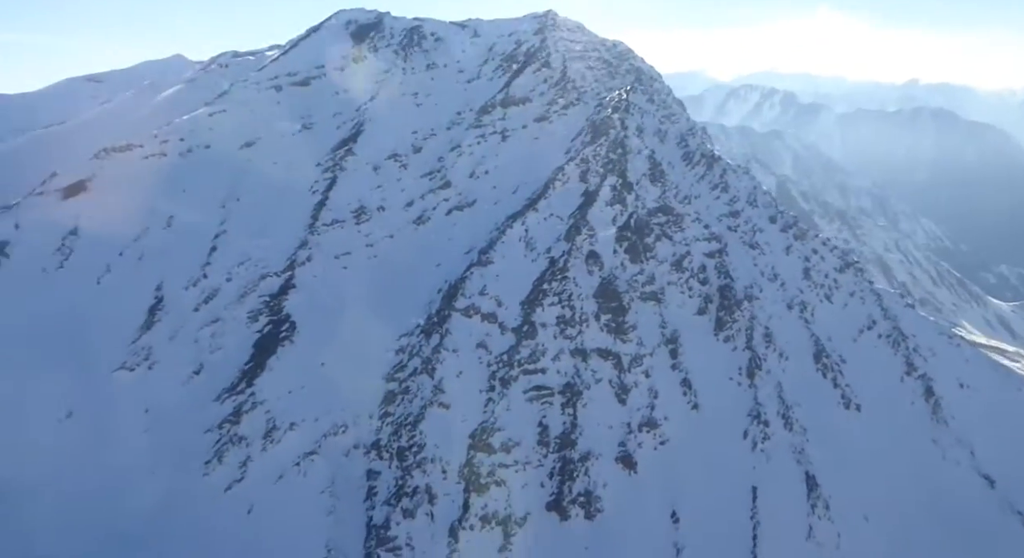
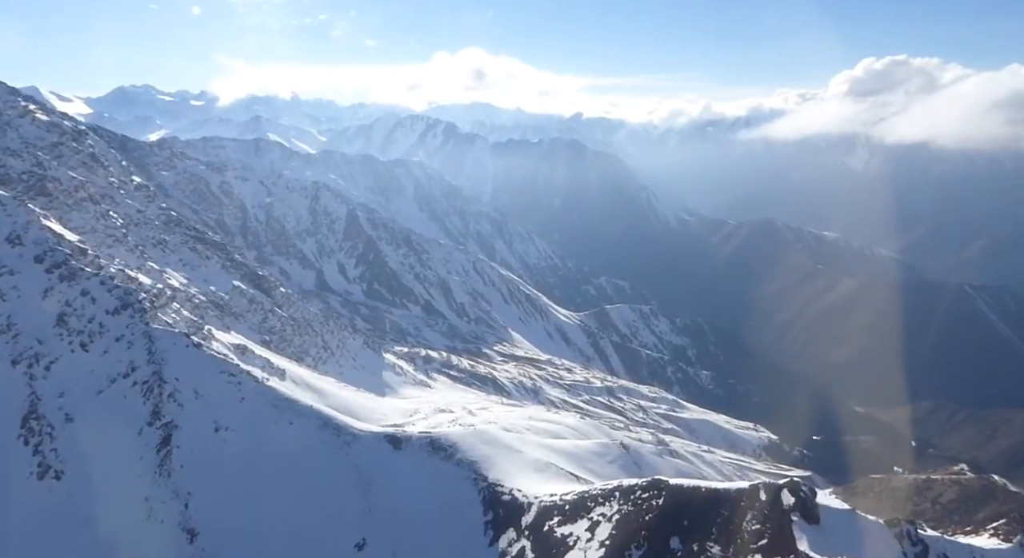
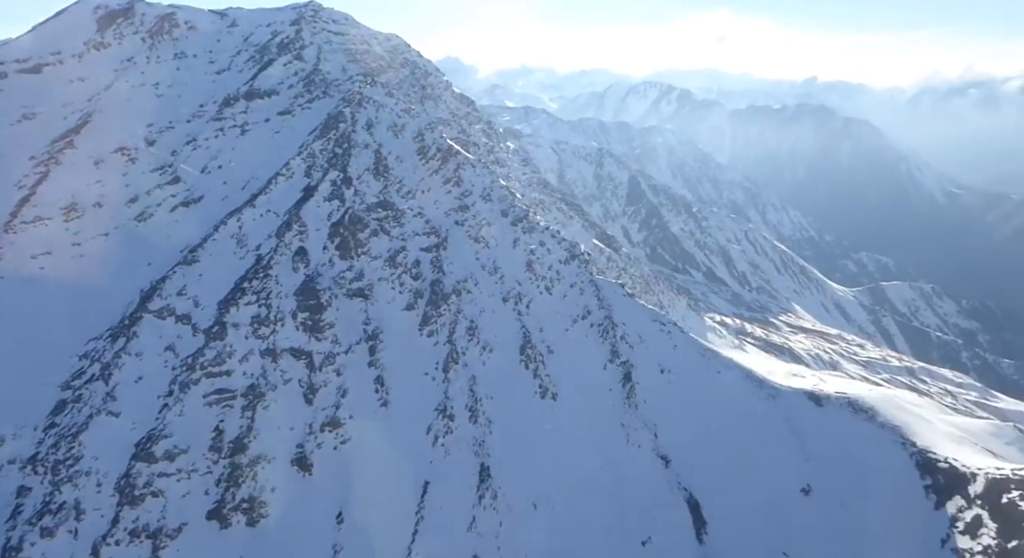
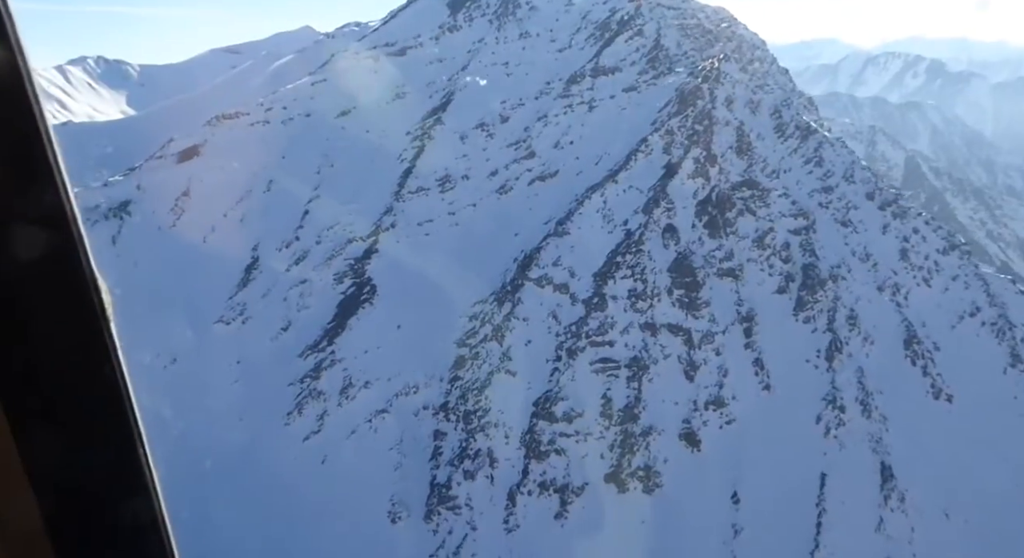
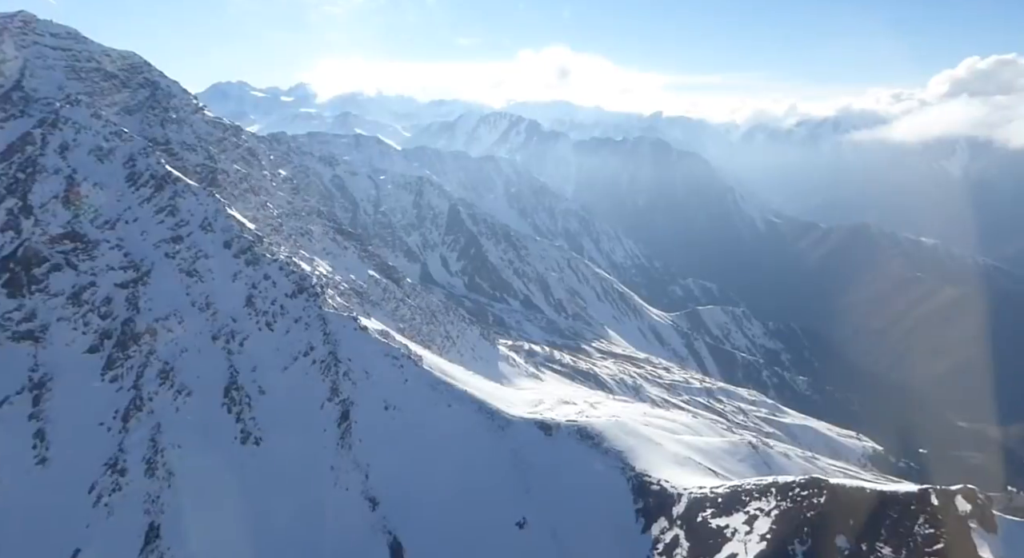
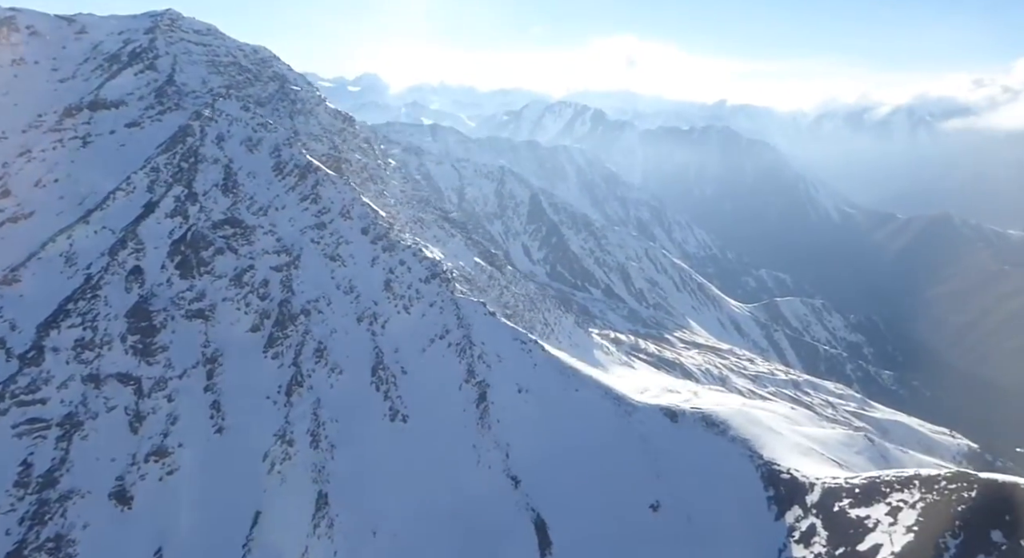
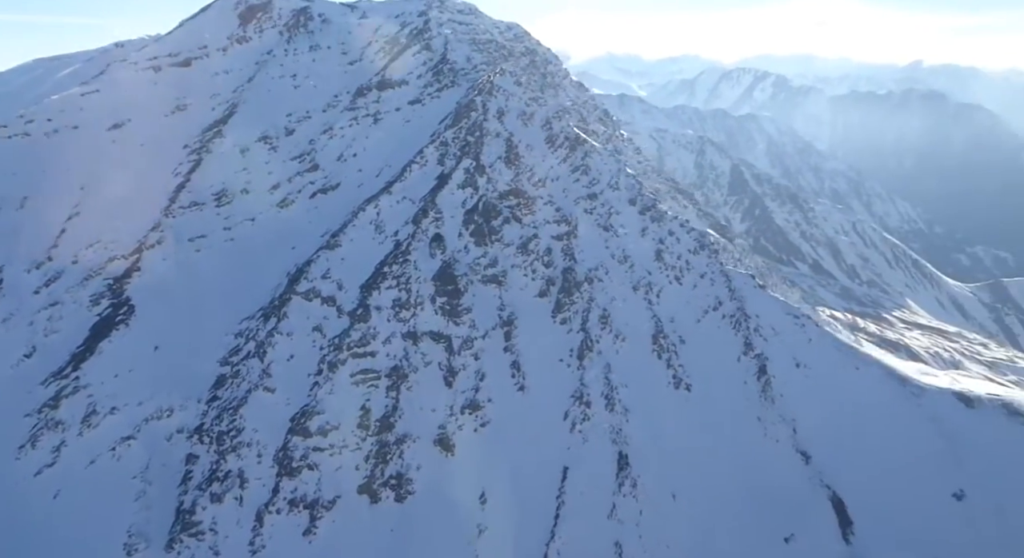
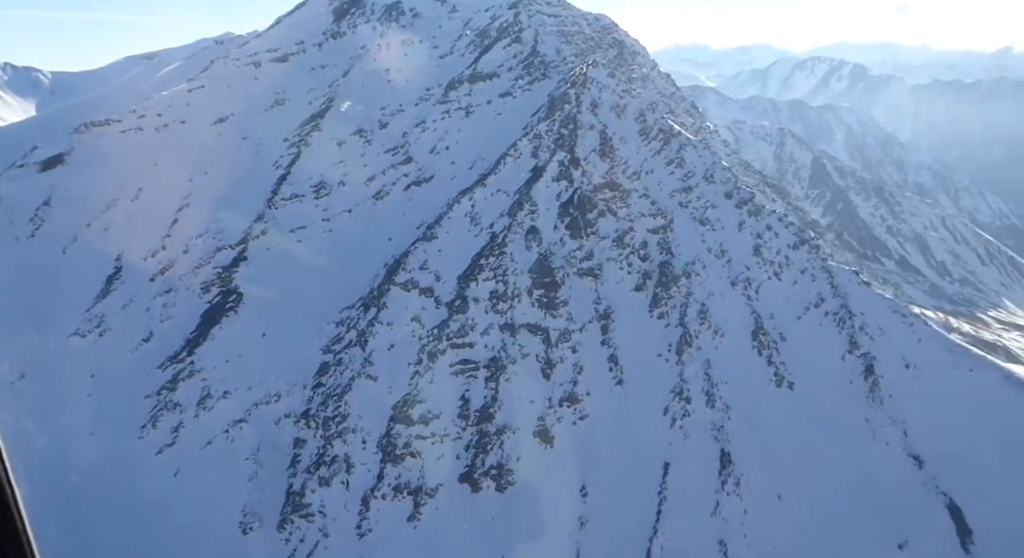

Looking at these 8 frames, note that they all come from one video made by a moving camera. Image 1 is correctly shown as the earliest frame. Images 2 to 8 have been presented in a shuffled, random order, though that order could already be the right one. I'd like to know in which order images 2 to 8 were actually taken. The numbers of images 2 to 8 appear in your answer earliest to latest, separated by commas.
4, 8, 7, 3, 6, 5, 2
